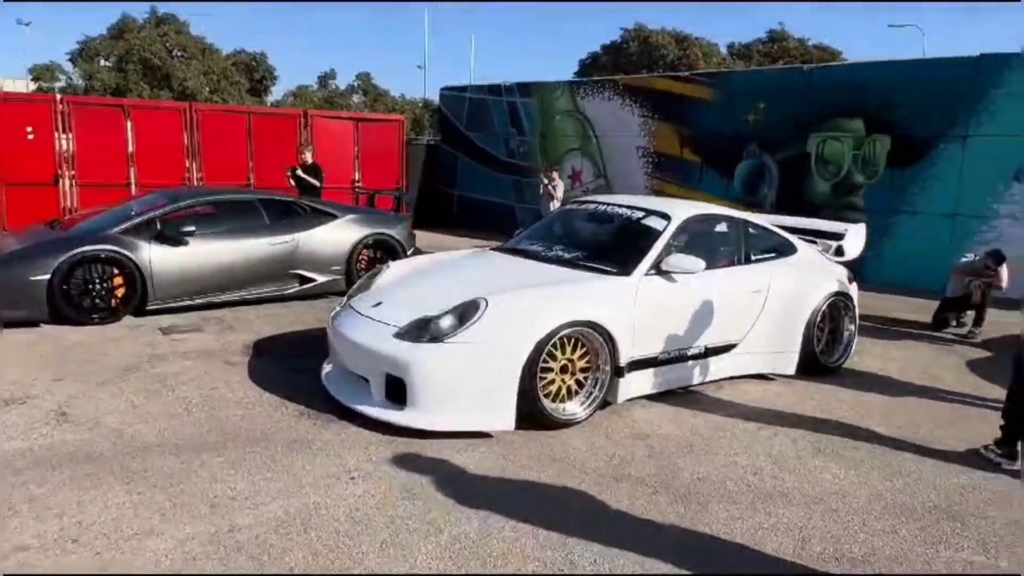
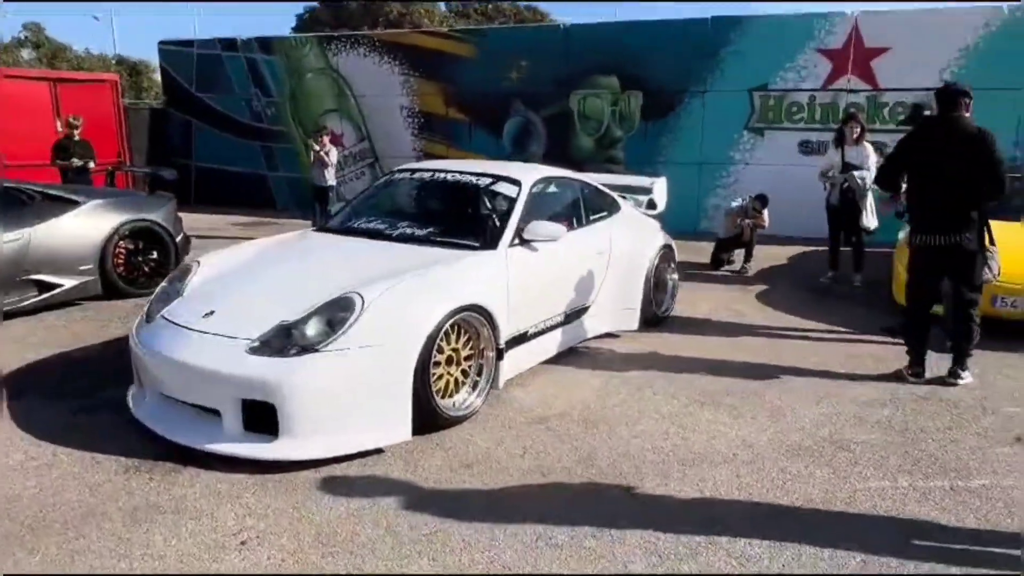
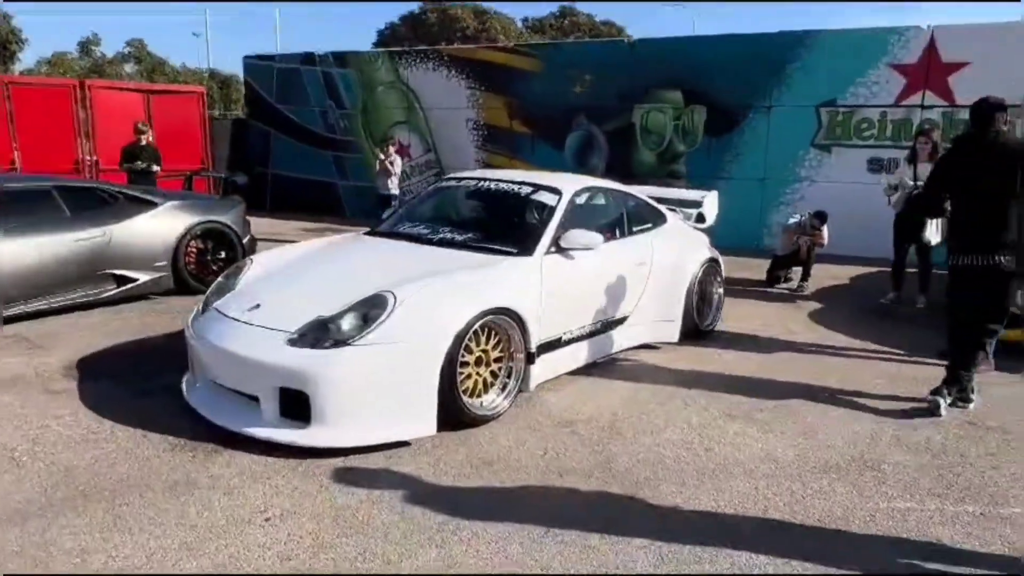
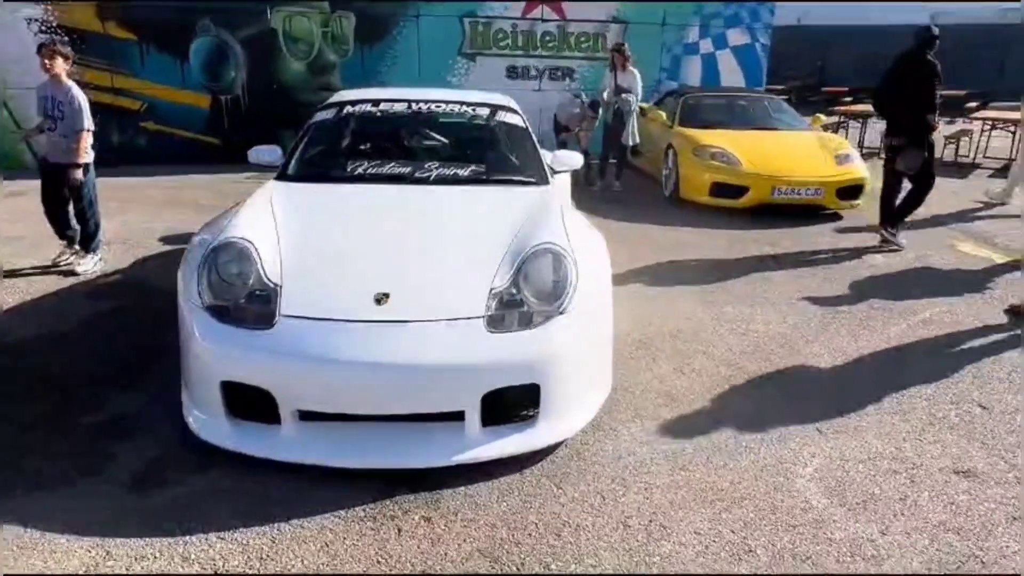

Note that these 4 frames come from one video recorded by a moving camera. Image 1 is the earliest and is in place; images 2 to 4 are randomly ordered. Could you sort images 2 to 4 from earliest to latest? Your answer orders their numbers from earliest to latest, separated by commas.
3, 2, 4
